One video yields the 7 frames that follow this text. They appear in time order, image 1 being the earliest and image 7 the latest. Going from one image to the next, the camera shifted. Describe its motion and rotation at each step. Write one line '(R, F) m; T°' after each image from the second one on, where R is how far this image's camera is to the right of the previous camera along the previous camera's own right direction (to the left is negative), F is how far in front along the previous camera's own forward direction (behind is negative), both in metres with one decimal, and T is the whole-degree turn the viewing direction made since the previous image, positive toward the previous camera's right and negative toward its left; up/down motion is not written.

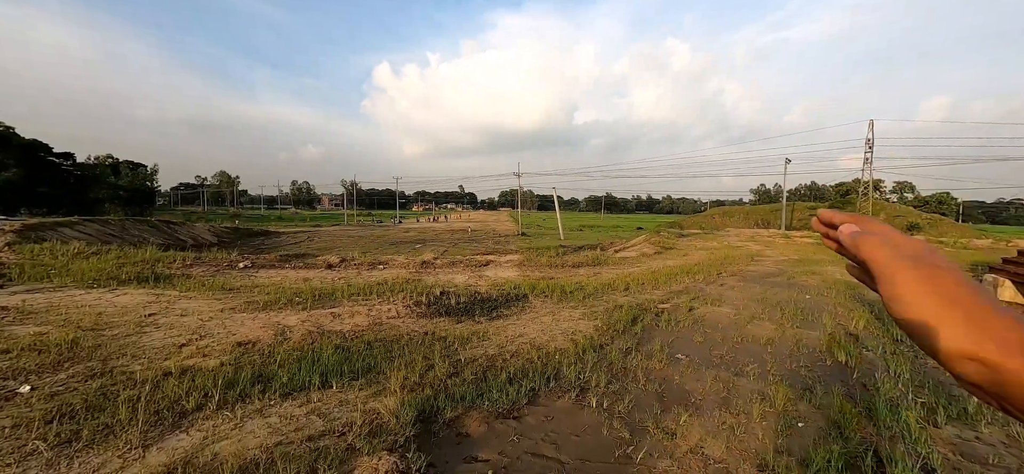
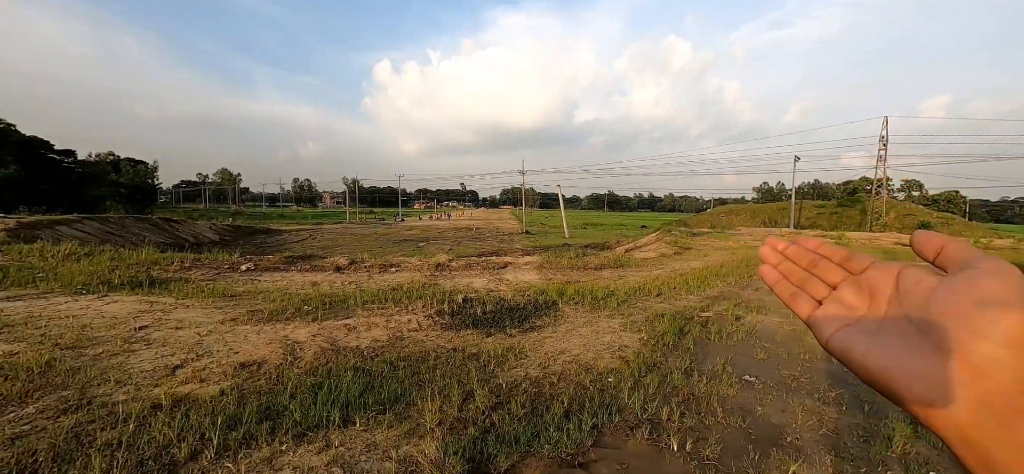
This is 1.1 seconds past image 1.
(-0.5, +0.7) m; 0°
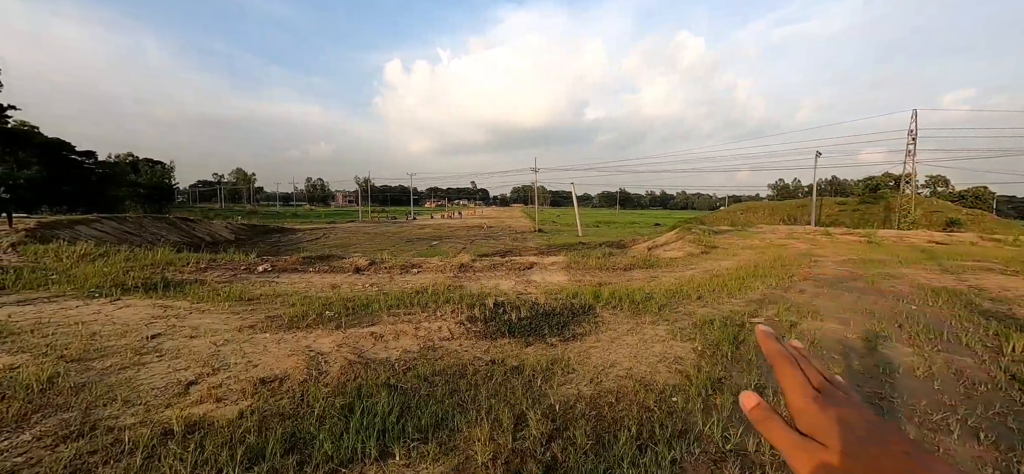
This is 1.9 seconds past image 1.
(-0.4, +0.5) m; -1°
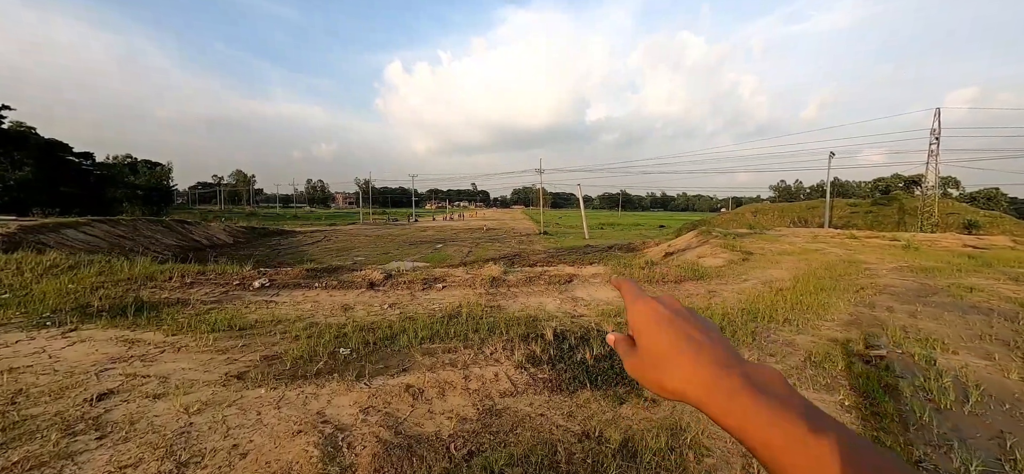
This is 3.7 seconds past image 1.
(-0.8, +1.3) m; 0°
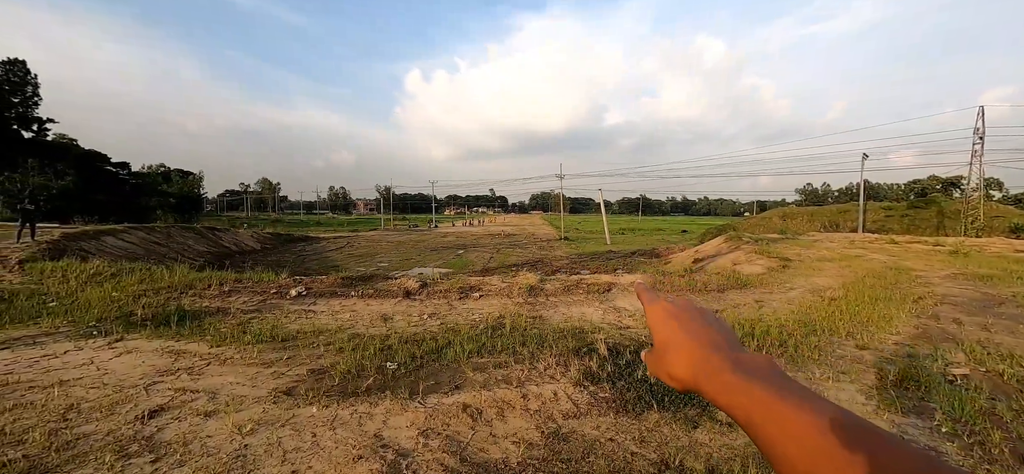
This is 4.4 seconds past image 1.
(-0.4, +0.2) m; -2°
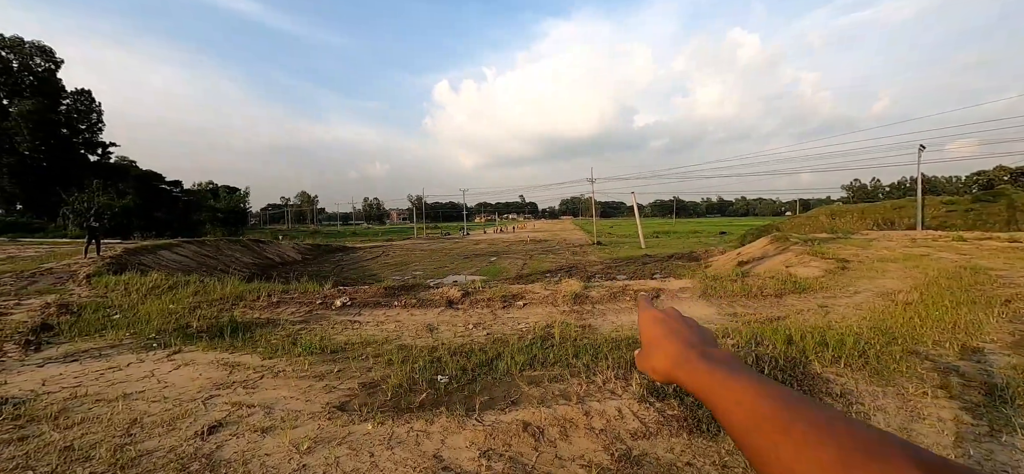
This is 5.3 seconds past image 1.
(-0.2, +0.2) m; -4°
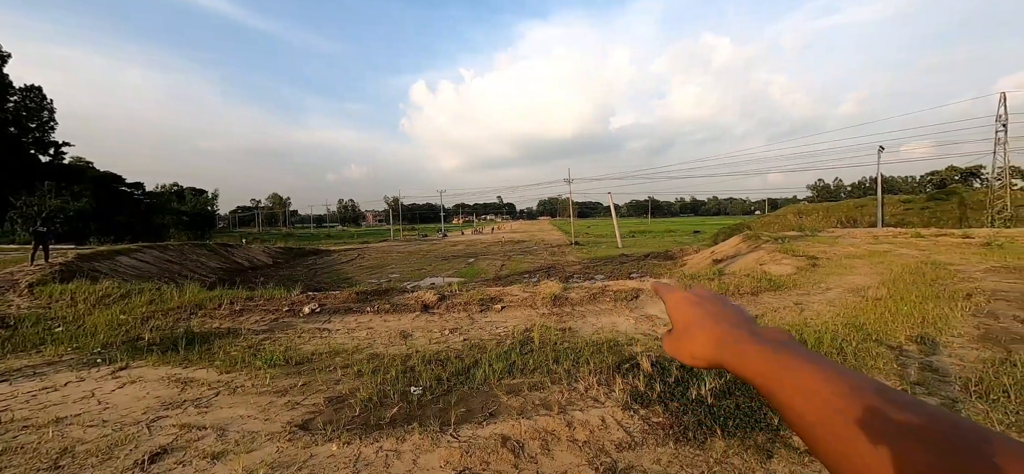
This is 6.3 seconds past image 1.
(0.0, +0.2) m; +3°
